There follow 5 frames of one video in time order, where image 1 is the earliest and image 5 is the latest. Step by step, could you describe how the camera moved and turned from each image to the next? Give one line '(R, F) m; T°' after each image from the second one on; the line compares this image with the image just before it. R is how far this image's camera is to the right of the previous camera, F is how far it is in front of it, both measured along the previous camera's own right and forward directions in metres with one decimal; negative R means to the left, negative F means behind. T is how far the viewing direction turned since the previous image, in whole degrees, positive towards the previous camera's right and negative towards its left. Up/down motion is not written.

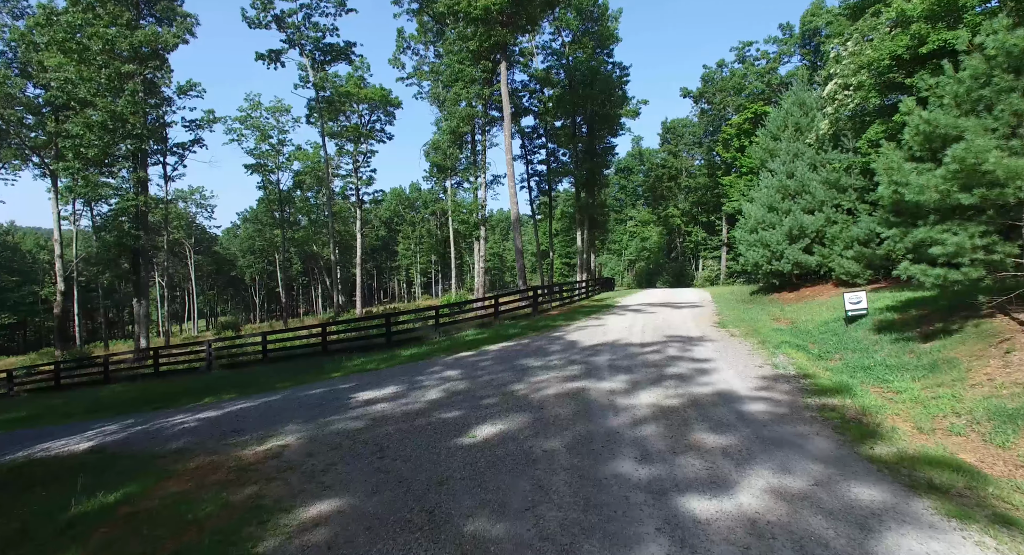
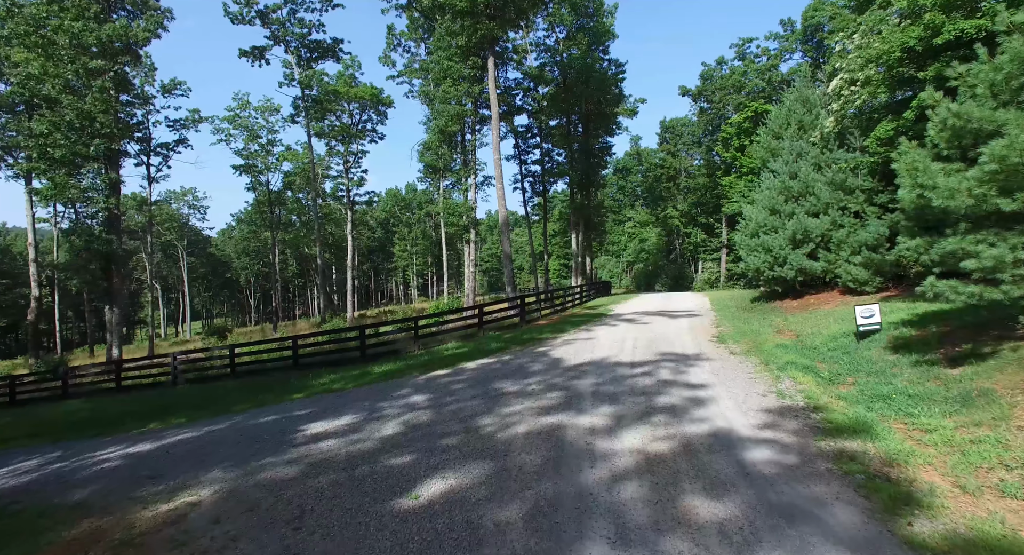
(+0.4, +1.0) m; 0°
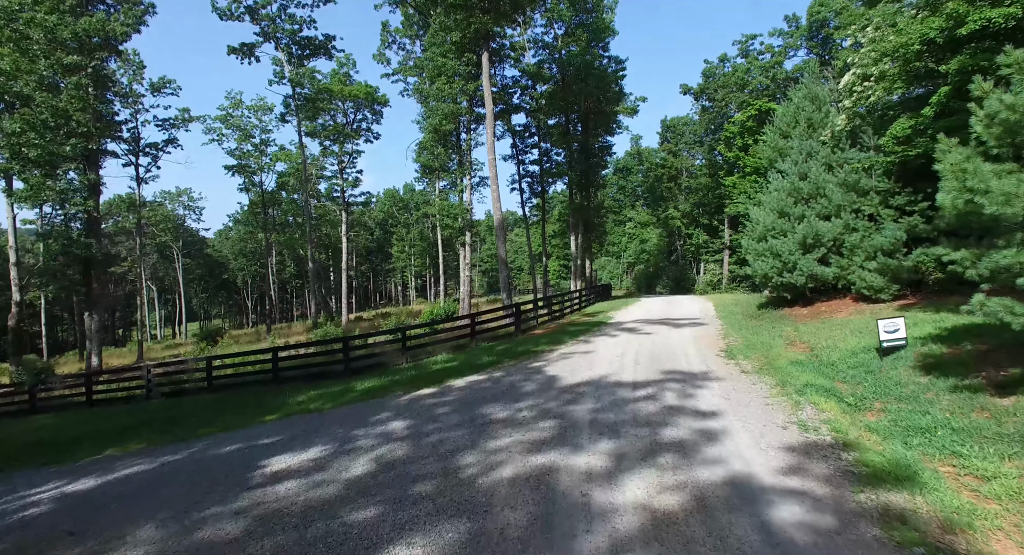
(+0.2, +0.8) m; 0°
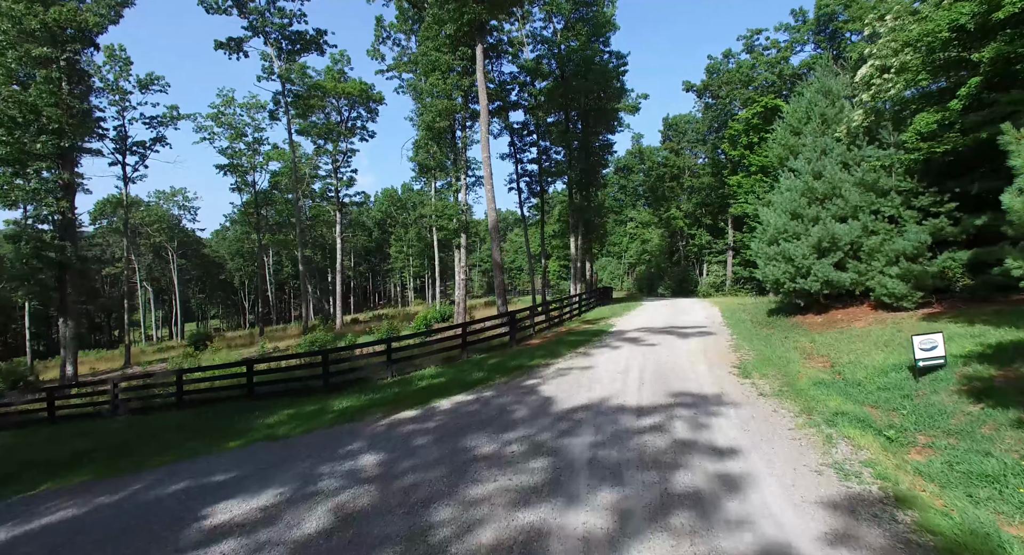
(+0.2, +1.0) m; 0°
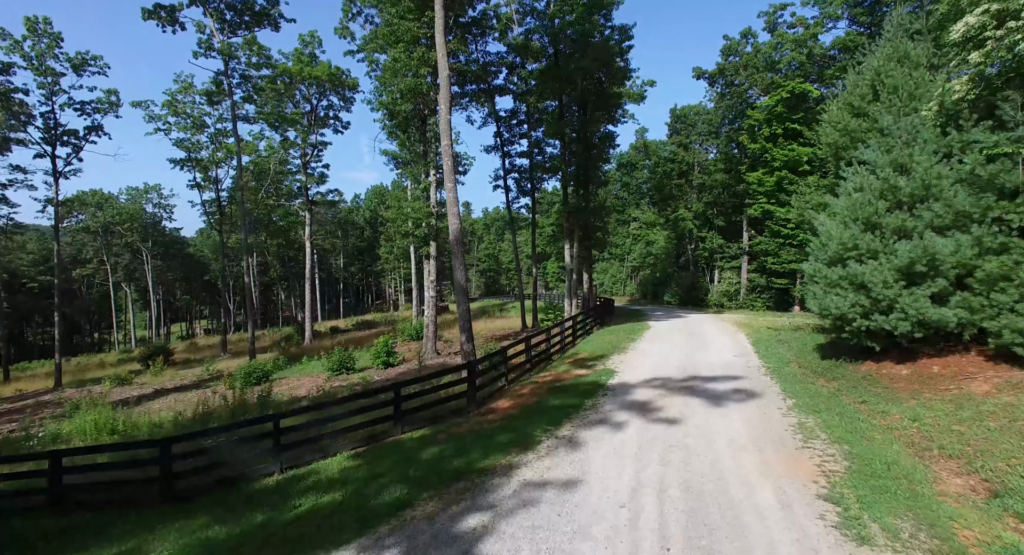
(+0.8, +4.2) m; 0°
